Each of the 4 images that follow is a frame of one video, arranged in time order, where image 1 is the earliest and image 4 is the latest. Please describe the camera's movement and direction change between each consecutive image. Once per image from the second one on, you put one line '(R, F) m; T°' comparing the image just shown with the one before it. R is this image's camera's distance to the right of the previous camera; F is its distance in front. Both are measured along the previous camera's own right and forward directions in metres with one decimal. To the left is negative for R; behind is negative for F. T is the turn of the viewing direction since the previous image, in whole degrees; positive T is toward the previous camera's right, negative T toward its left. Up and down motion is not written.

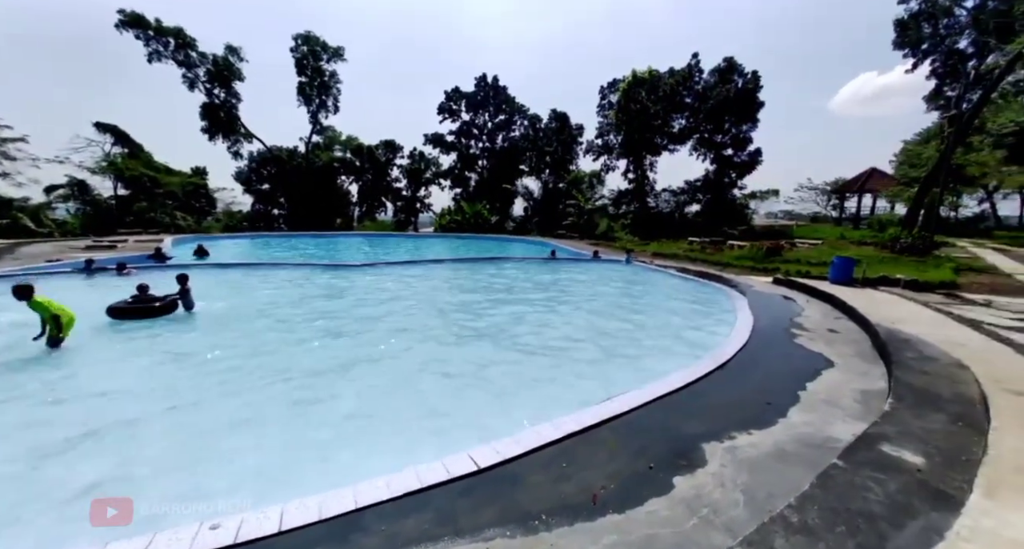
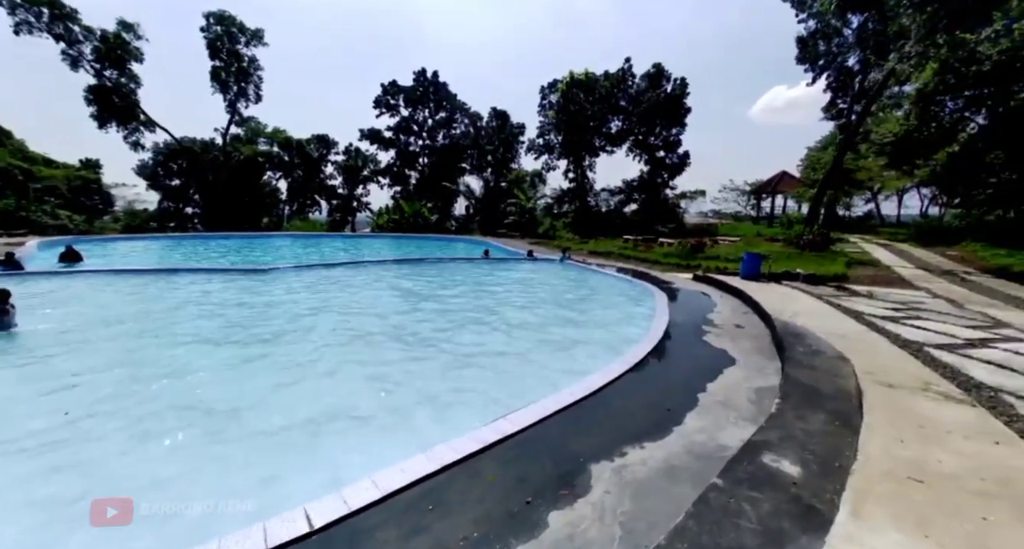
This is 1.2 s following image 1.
(+0.4, +0.3) m; +8°
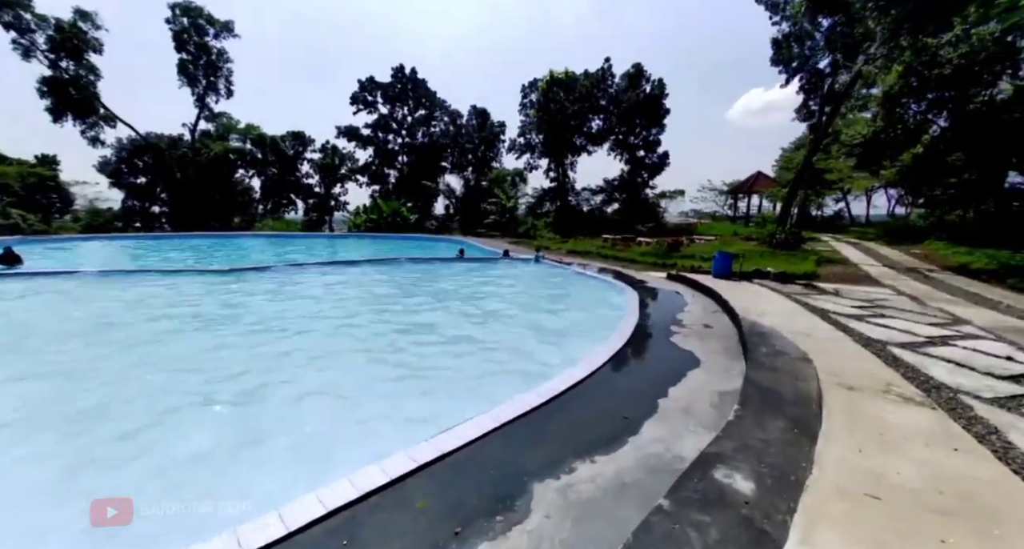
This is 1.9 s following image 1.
(+0.2, +0.2) m; +2°
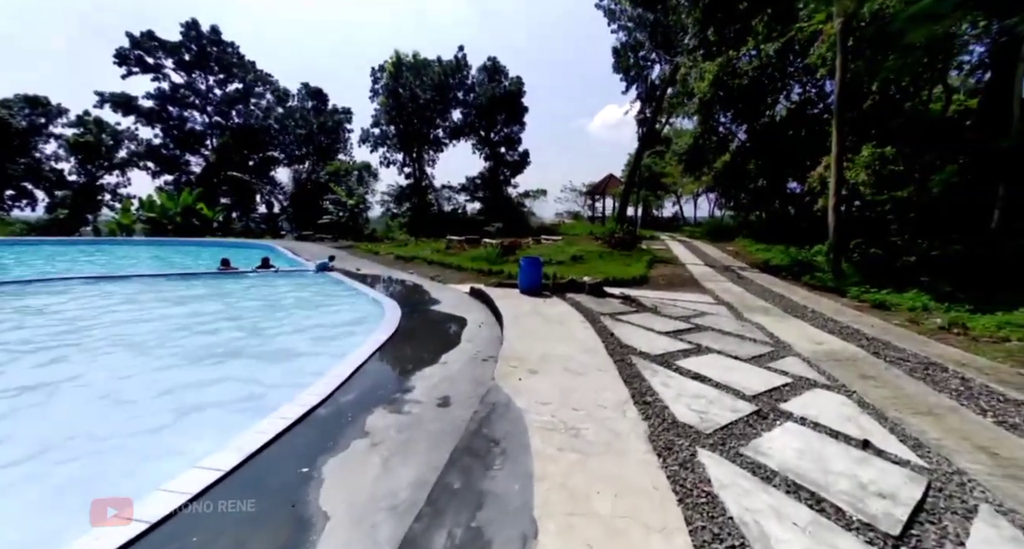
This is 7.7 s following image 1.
(+2.2, +2.1) m; +17°
